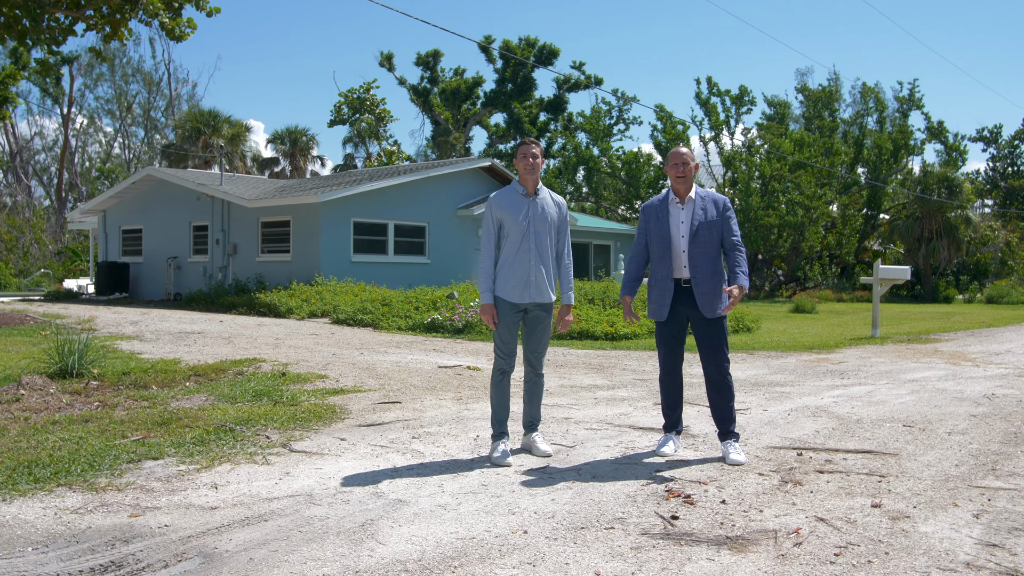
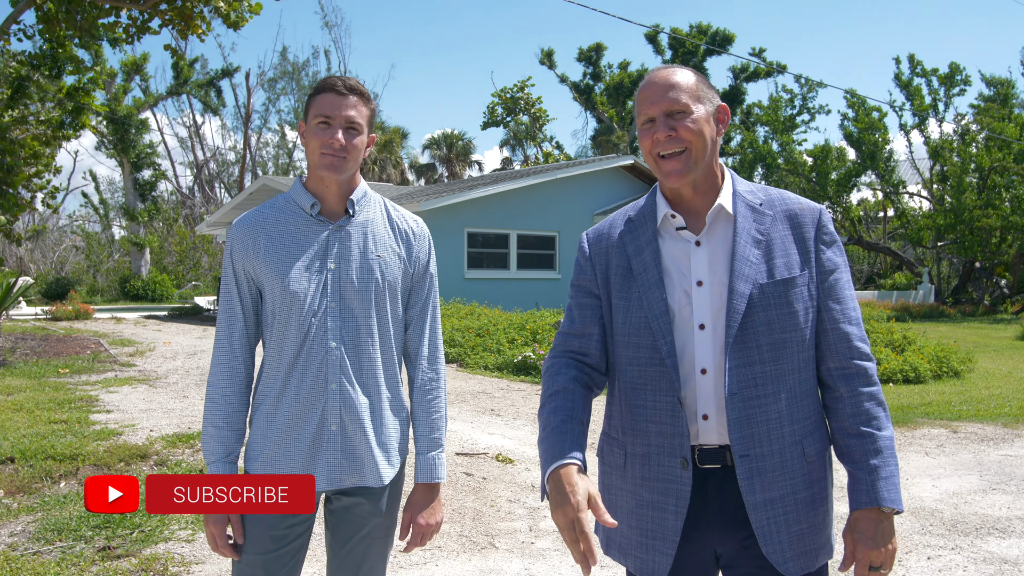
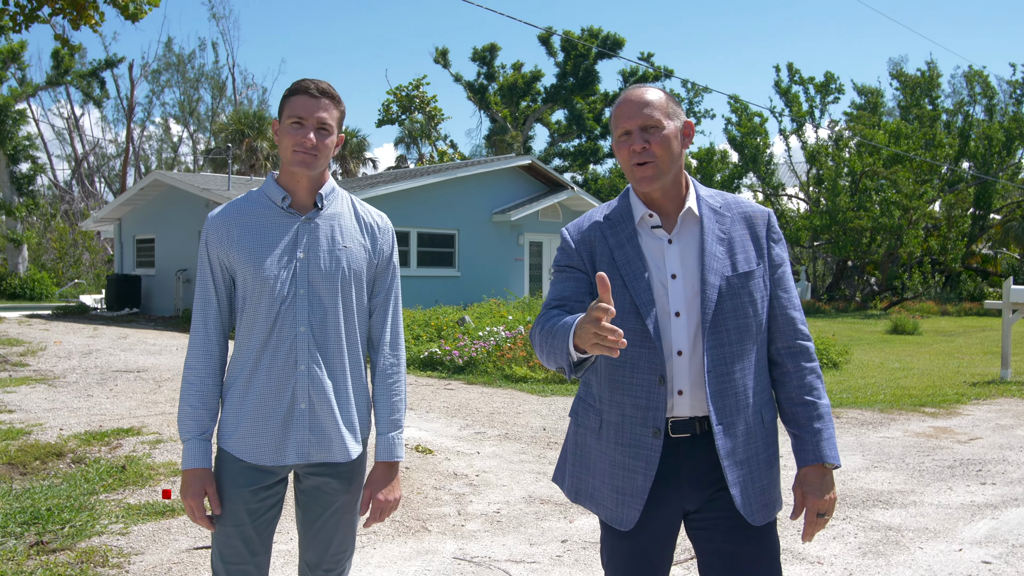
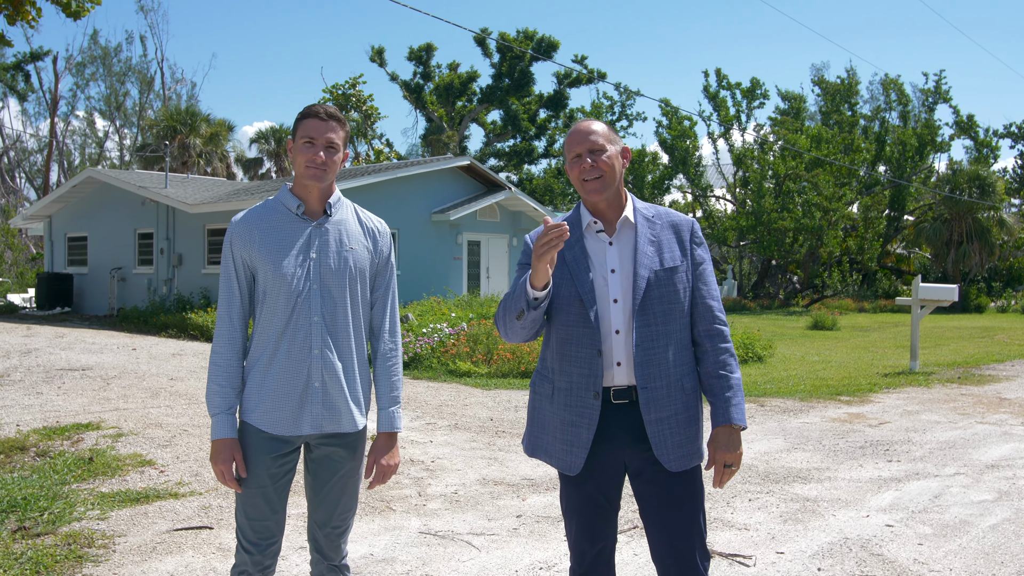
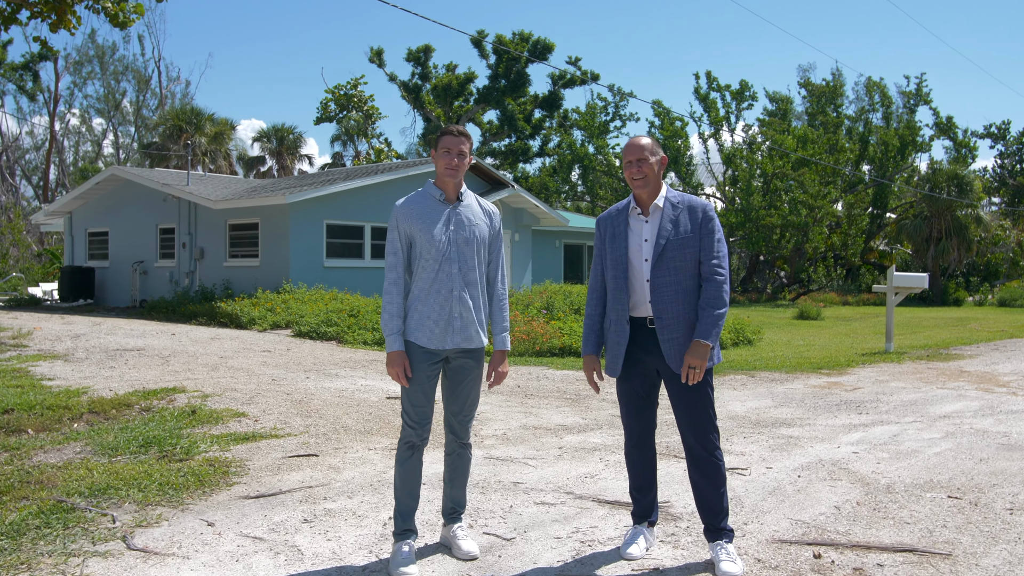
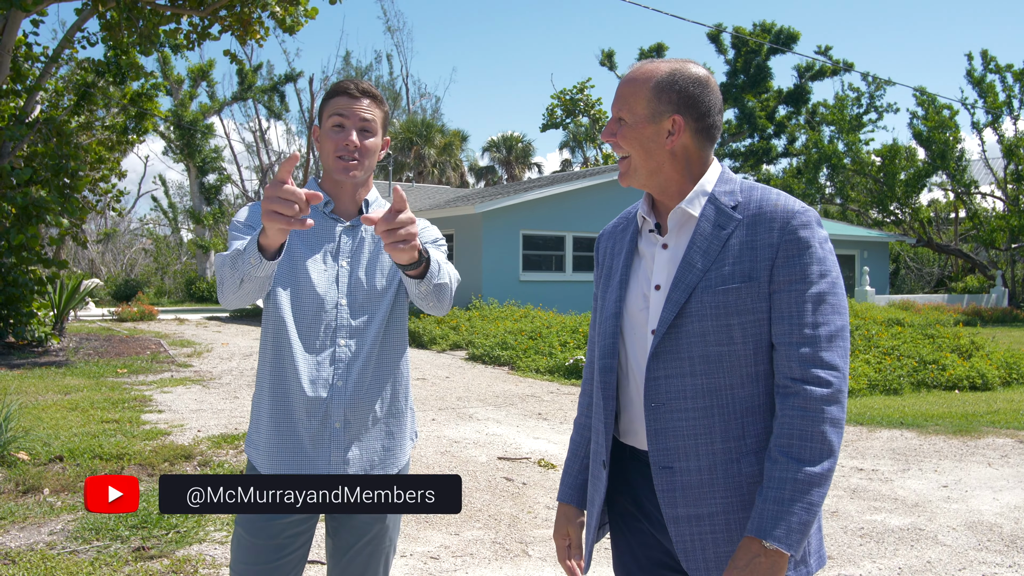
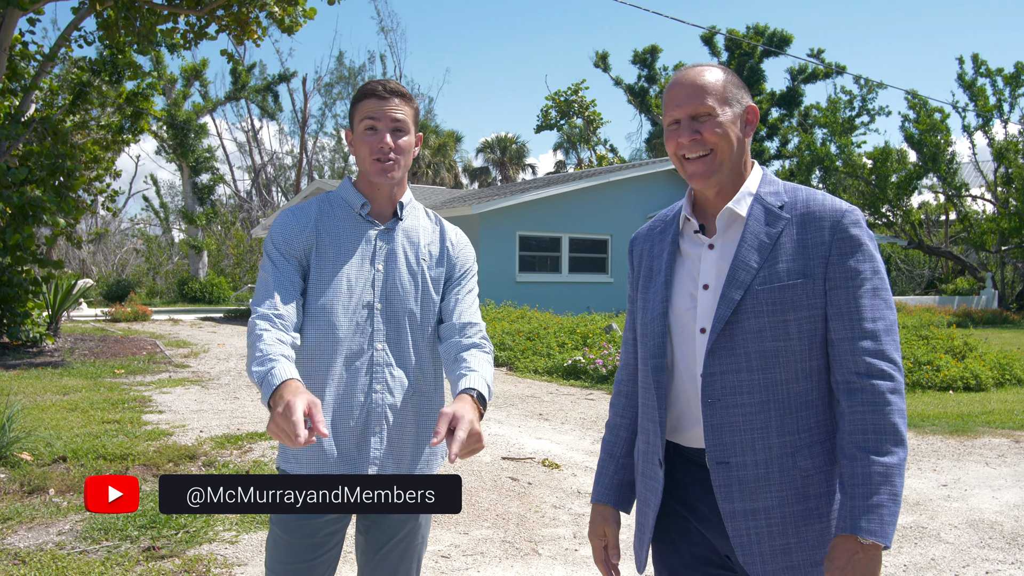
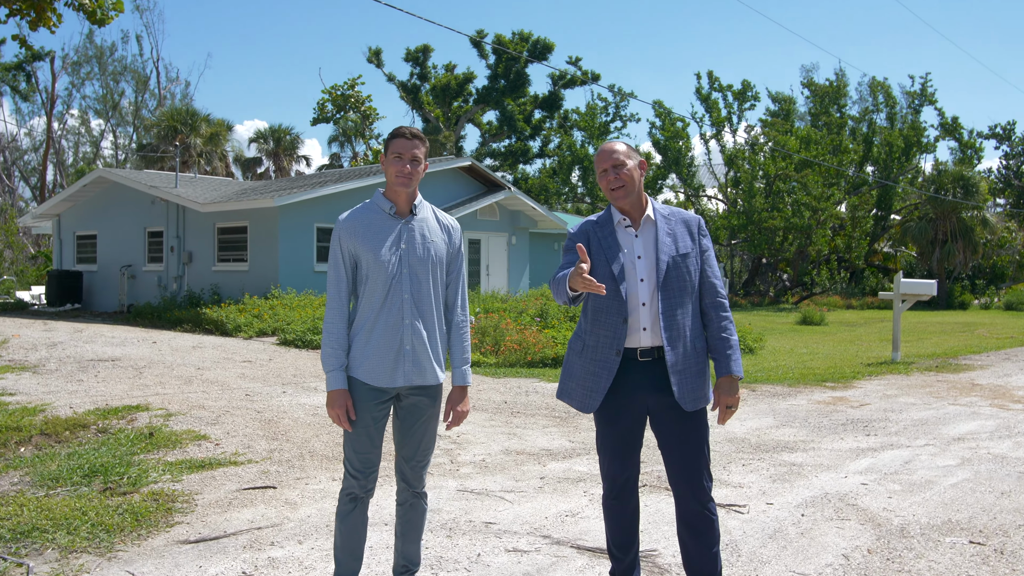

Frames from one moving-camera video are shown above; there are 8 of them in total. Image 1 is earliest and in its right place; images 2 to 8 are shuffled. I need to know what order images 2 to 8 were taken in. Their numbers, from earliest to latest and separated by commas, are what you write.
5, 8, 4, 3, 2, 6, 7
